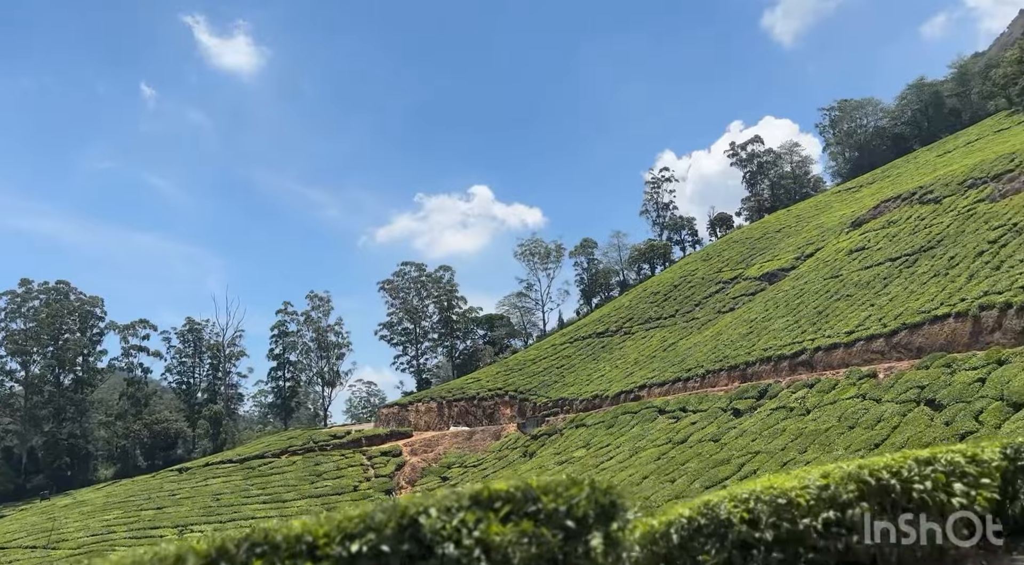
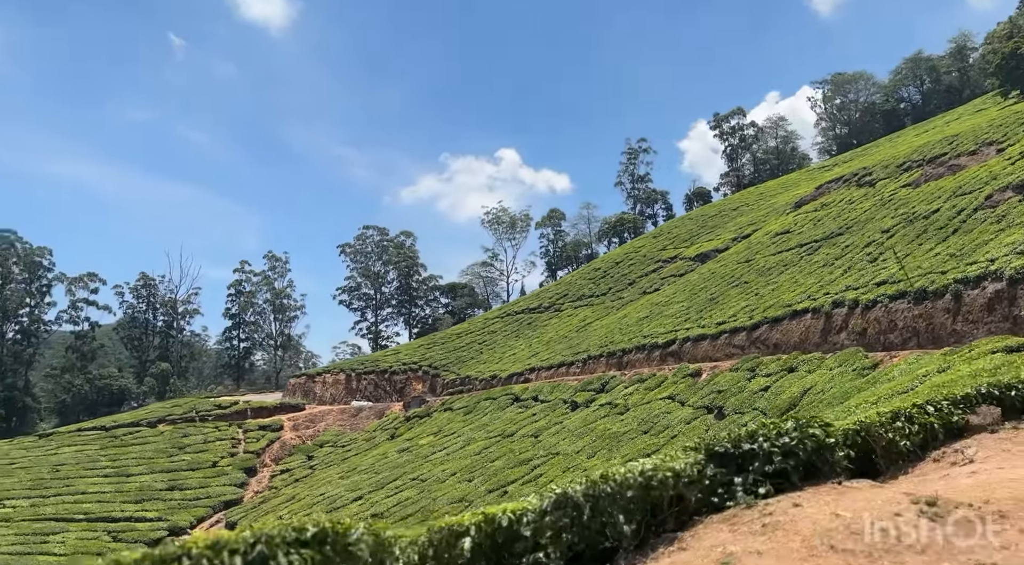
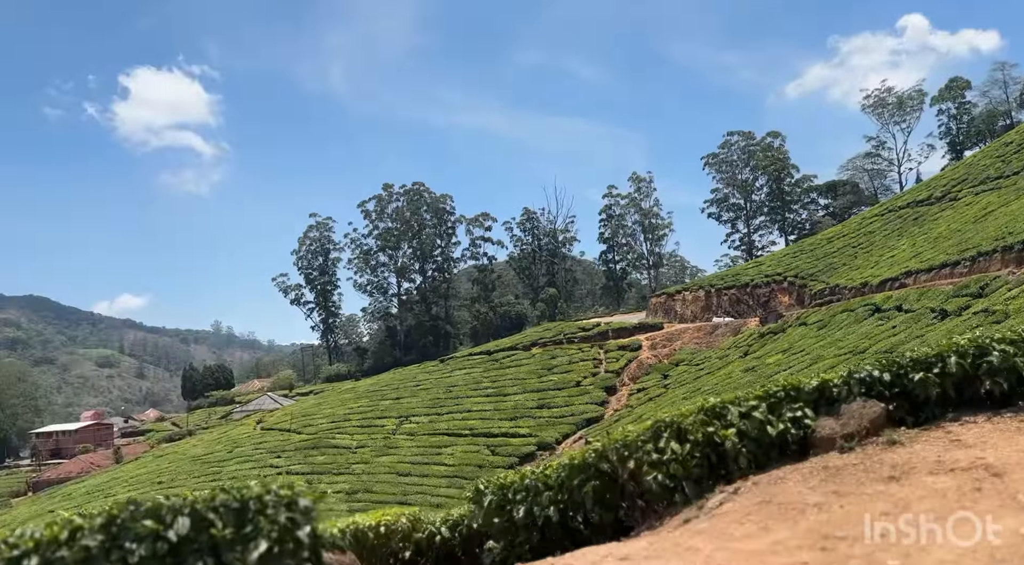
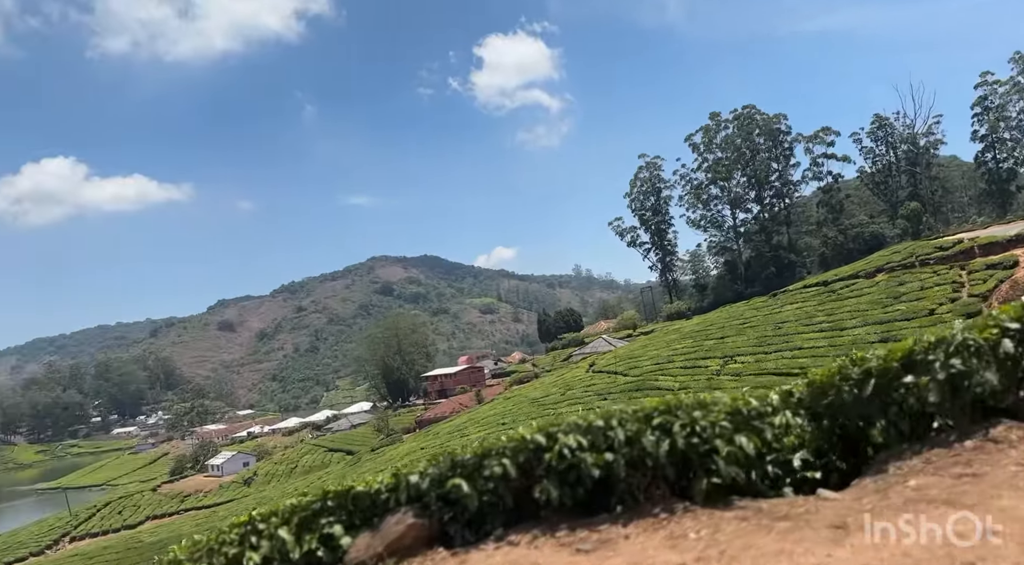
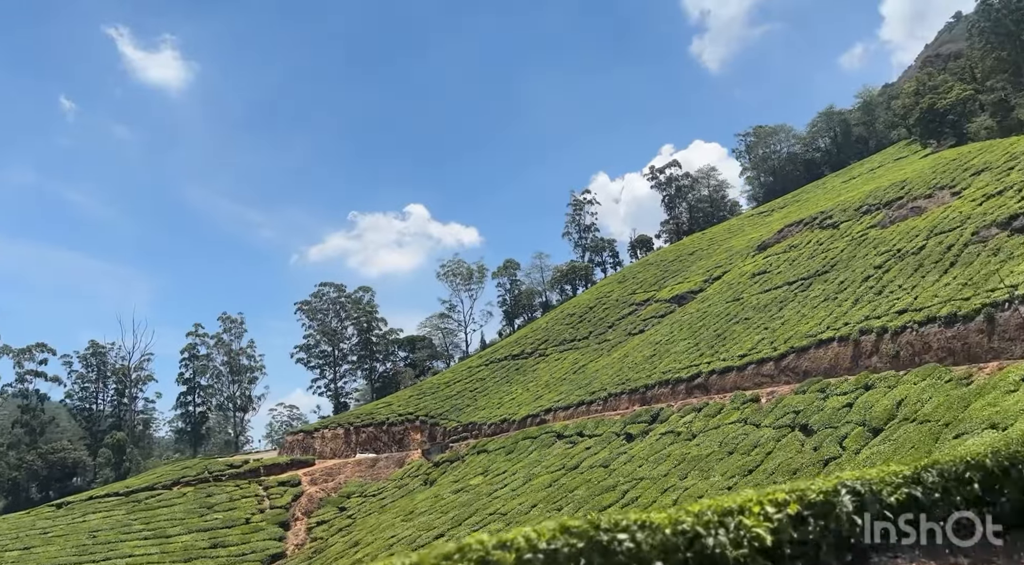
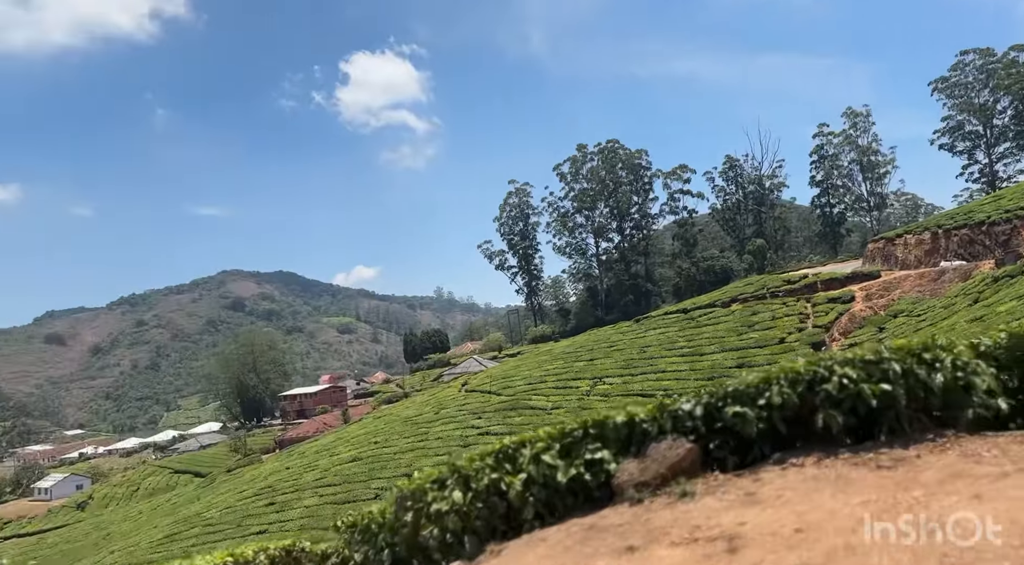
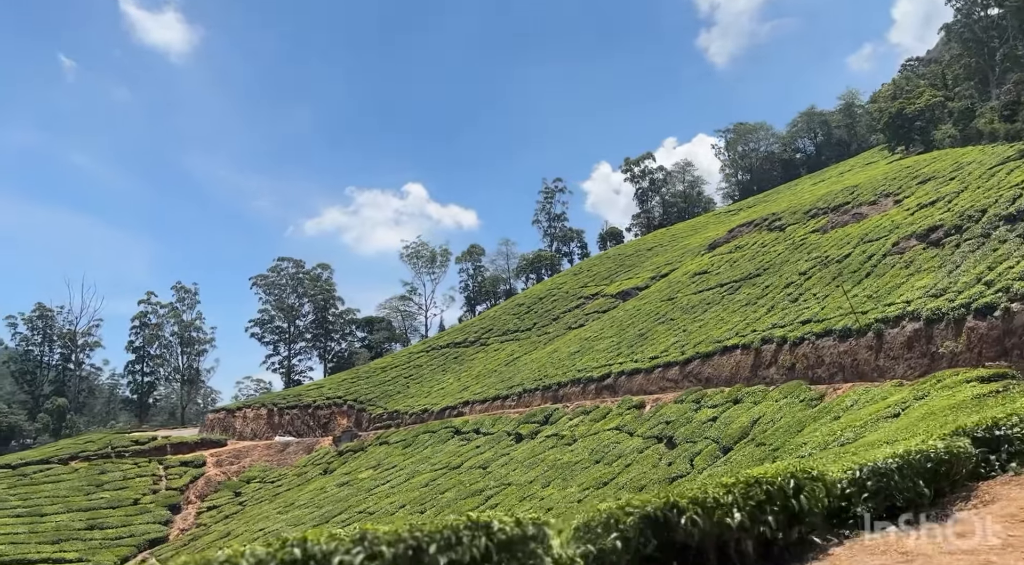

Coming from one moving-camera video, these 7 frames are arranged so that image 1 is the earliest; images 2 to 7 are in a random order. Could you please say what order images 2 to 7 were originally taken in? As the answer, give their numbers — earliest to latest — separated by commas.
5, 7, 2, 3, 6, 4
